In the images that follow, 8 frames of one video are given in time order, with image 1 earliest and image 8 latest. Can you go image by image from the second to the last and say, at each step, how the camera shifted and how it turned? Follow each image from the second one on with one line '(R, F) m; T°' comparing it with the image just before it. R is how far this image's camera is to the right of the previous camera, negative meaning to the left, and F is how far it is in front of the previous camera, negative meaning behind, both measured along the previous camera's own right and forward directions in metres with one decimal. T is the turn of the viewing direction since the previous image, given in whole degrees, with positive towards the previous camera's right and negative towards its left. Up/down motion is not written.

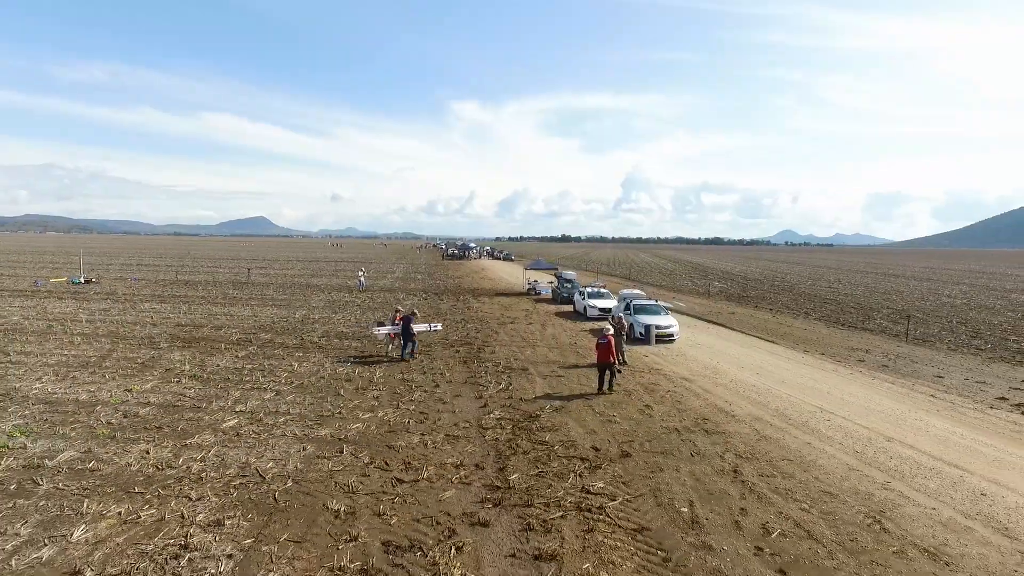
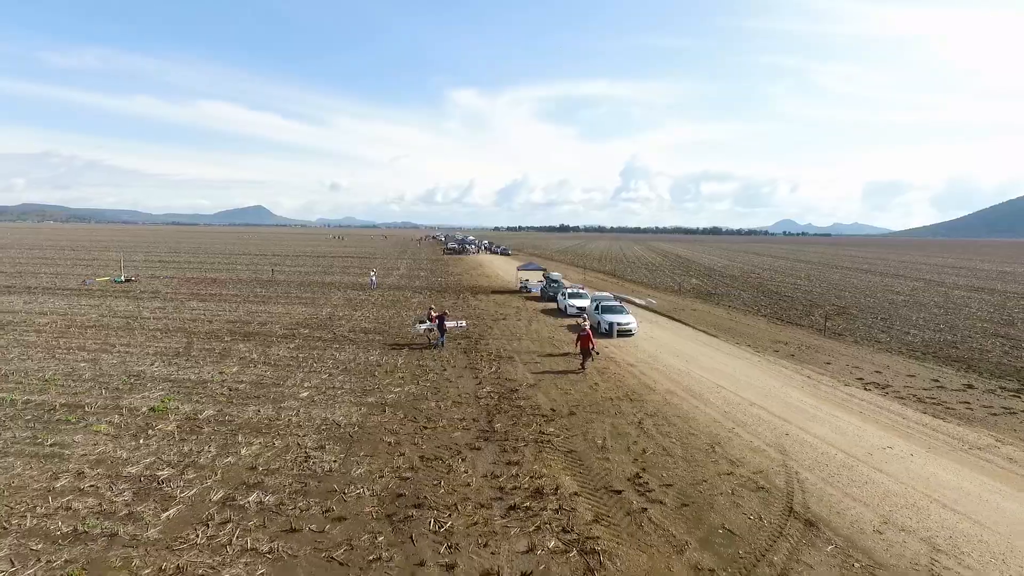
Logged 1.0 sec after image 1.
(+0.2, -3.5) m; 0°
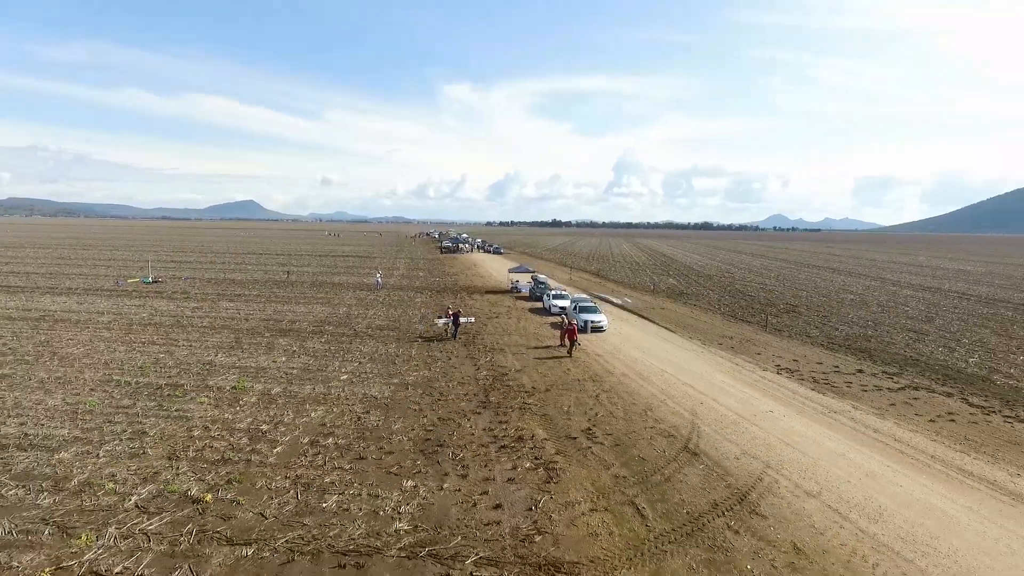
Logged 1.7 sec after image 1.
(0.0, -3.4) m; +1°
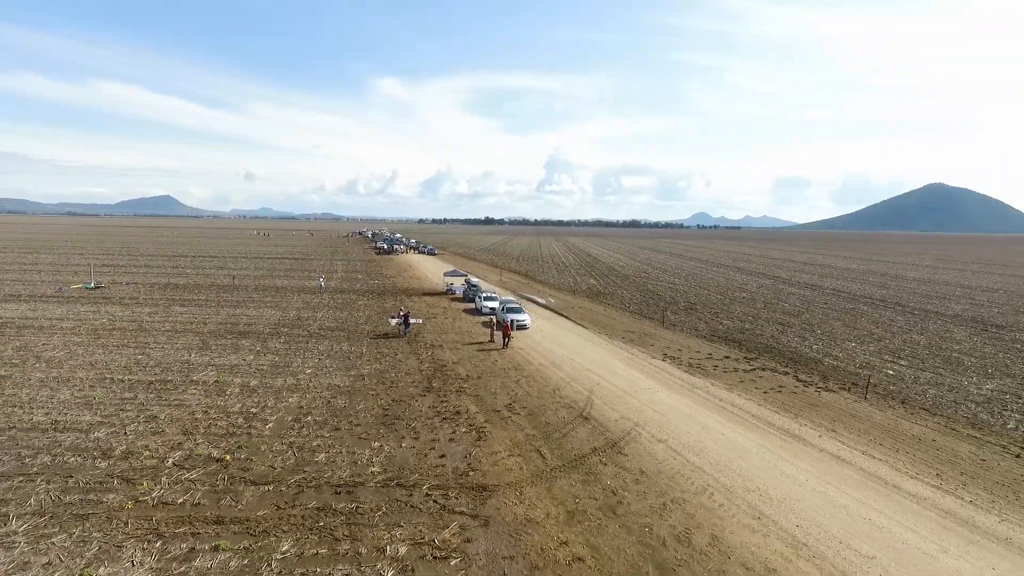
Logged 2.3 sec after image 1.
(-0.1, -3.3) m; +6°
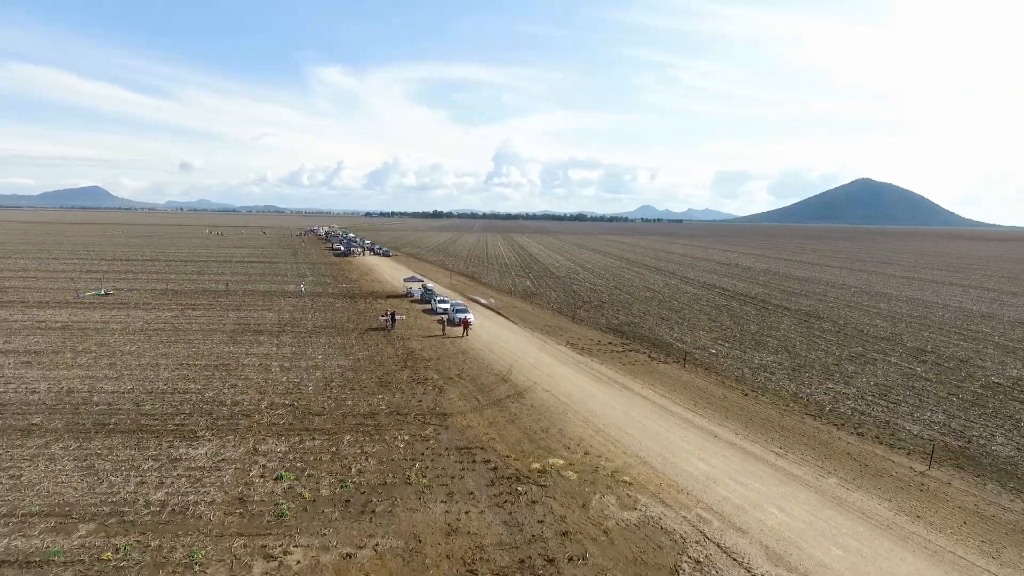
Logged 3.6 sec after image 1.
(+0.1, -8.4) m; +5°
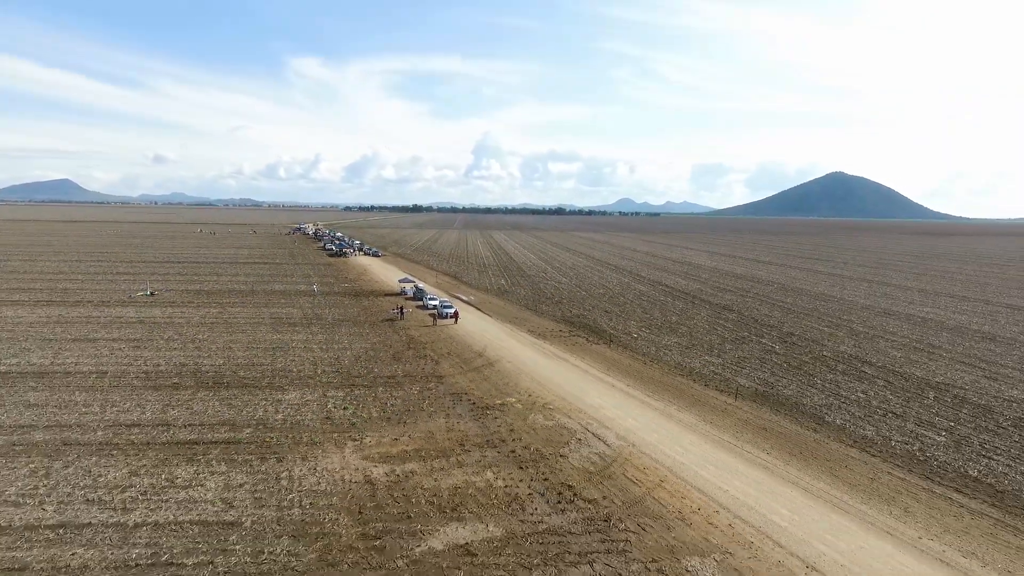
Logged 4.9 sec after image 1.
(+0.3, -9.5) m; +2°
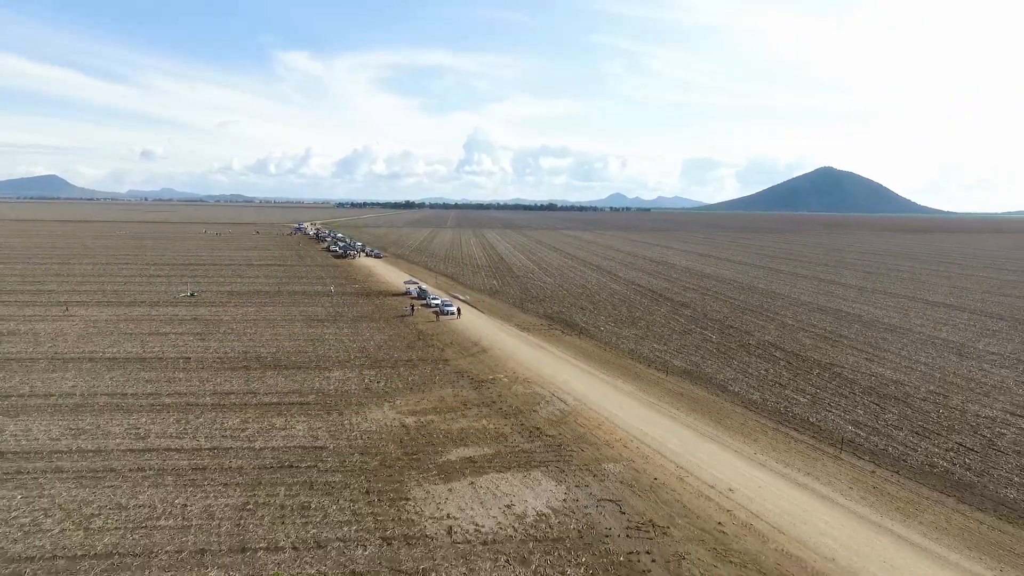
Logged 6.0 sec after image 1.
(+0.2, -8.4) m; +1°
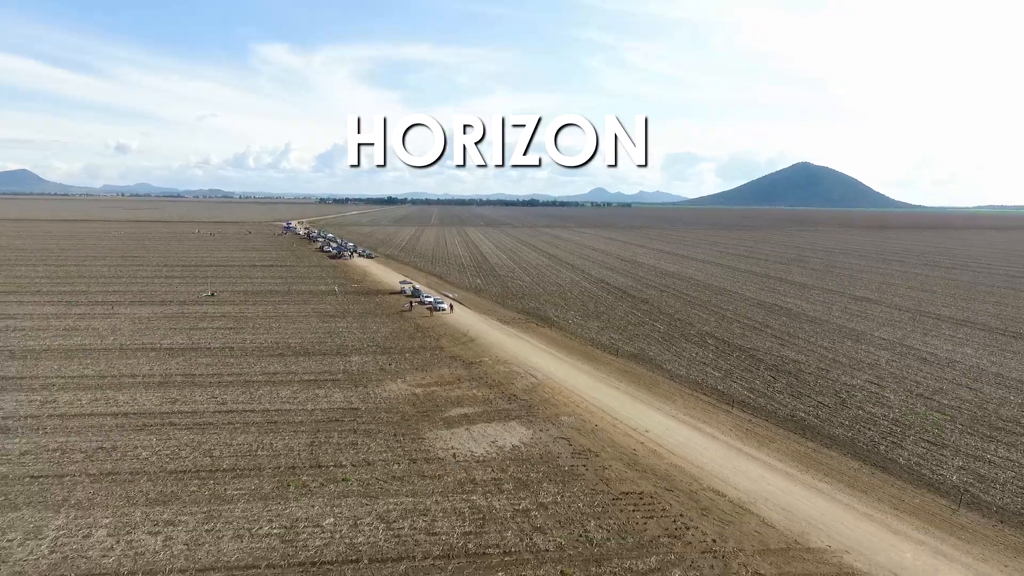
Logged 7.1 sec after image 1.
(0.0, -8.6) m; +2°
